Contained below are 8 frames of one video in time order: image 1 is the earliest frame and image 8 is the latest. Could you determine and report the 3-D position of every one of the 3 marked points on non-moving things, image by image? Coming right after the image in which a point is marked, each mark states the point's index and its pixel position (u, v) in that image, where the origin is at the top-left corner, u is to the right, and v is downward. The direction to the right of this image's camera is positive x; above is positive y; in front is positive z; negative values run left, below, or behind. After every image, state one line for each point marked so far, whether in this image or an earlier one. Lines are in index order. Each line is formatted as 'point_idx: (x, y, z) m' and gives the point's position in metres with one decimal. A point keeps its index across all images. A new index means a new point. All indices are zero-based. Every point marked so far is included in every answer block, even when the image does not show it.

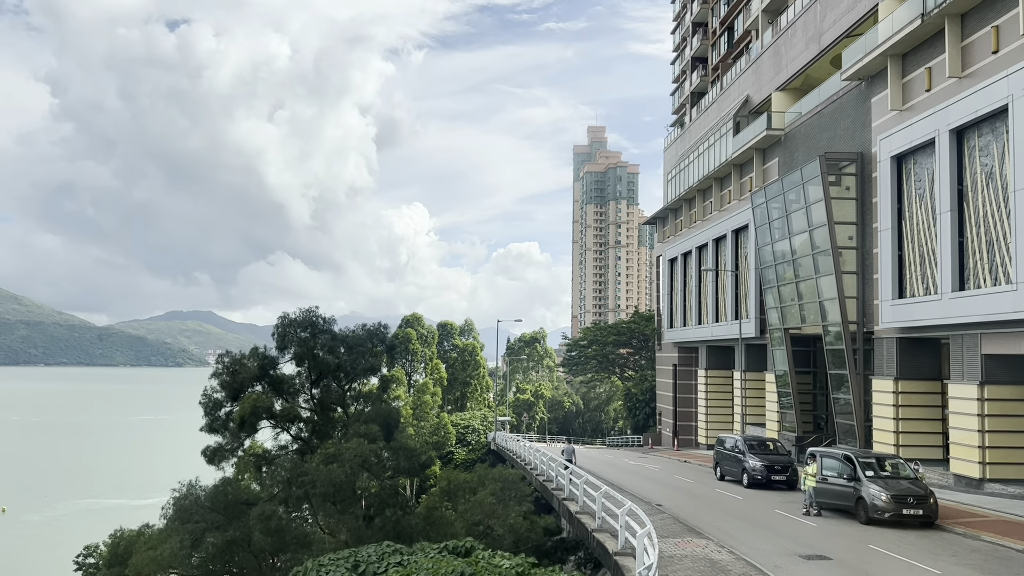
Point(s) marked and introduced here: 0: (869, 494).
0: (+8.4, -4.8, +18.5) m
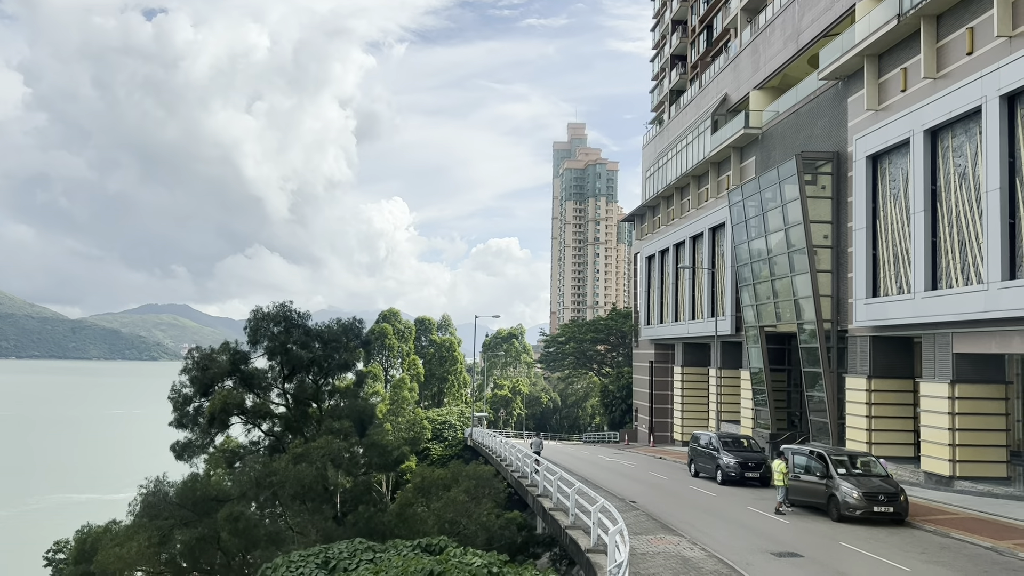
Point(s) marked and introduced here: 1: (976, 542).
0: (+7.8, -4.8, +18.6) m
1: (+9.5, -5.2, +16.1) m
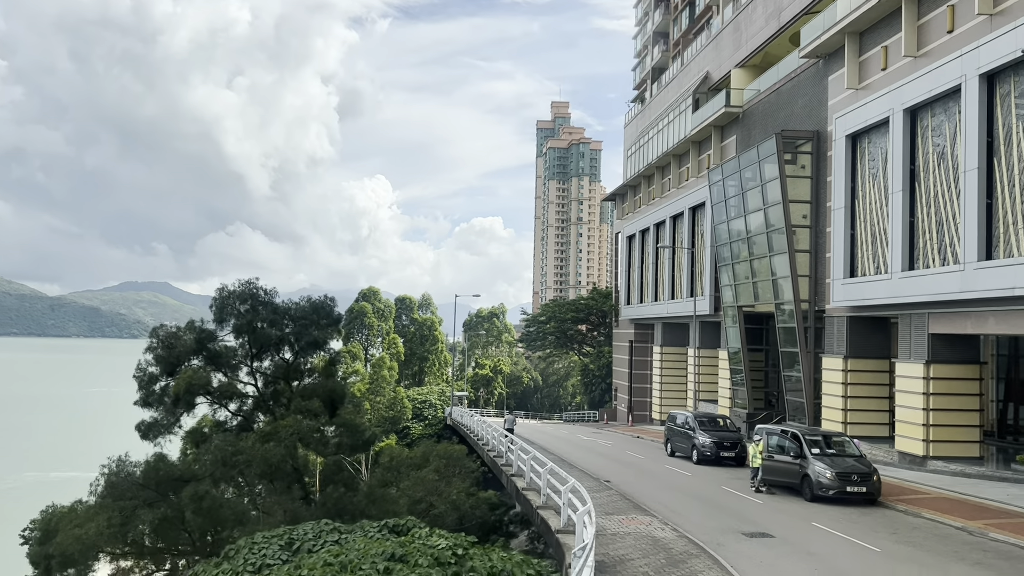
0: (+7.1, -4.3, +18.6) m
1: (+8.9, -4.8, +16.2) m
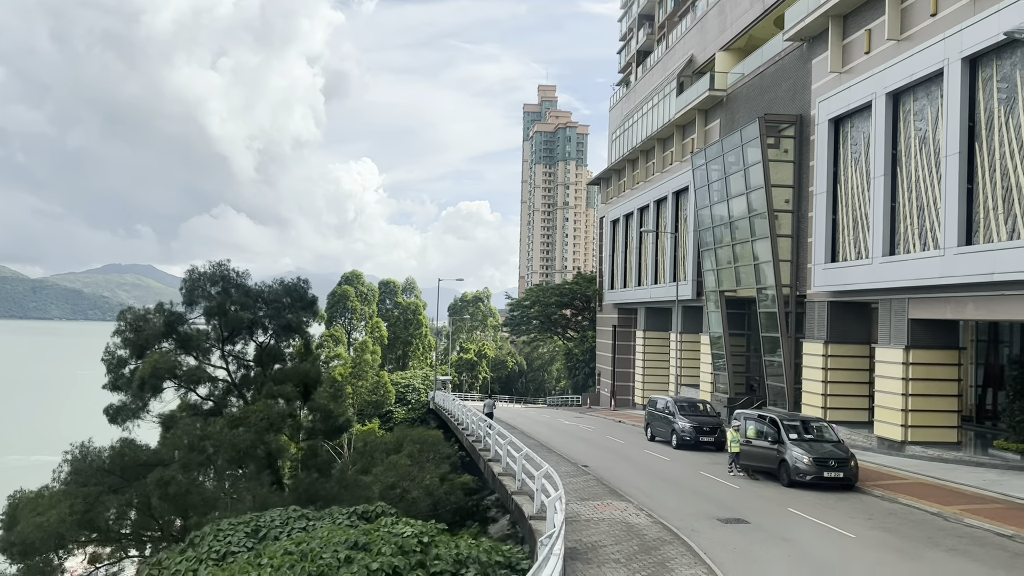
0: (+6.6, -4.0, +18.5) m
1: (+8.4, -4.5, +16.1) m
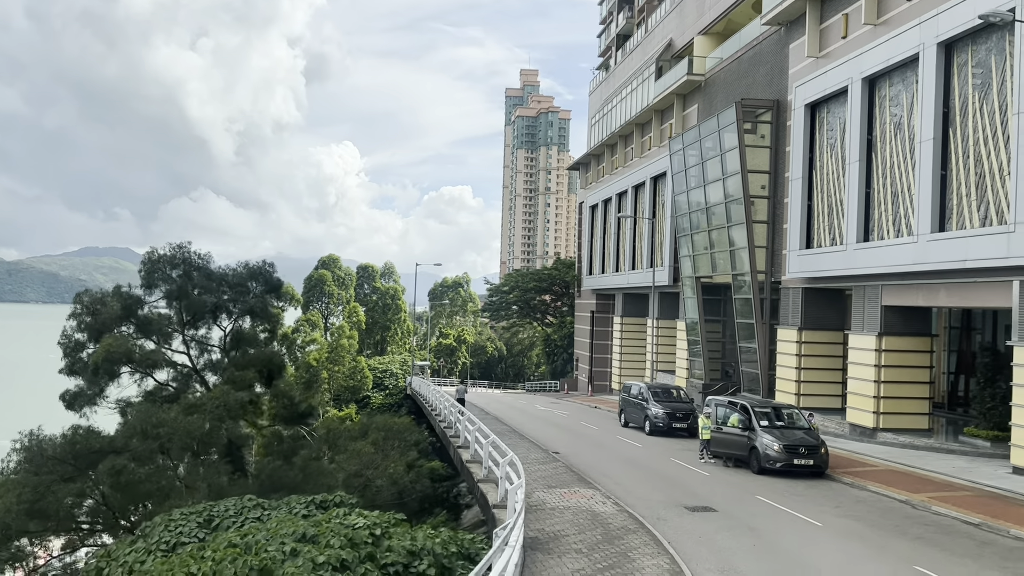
0: (+5.8, -3.6, +18.4) m
1: (+7.7, -4.2, +16.0) m
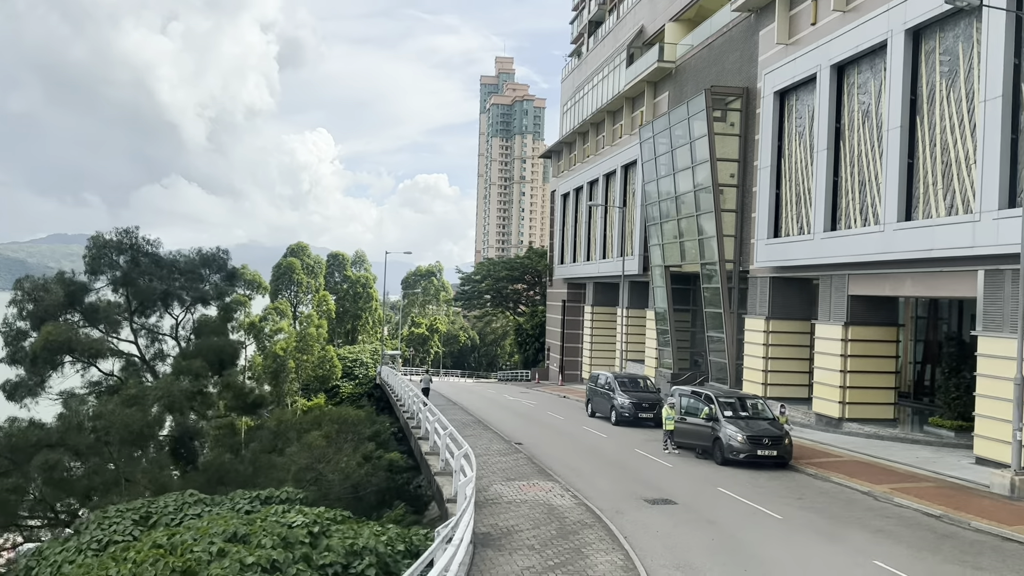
0: (+4.9, -3.4, +18.1) m
1: (+6.9, -4.0, +15.9) m
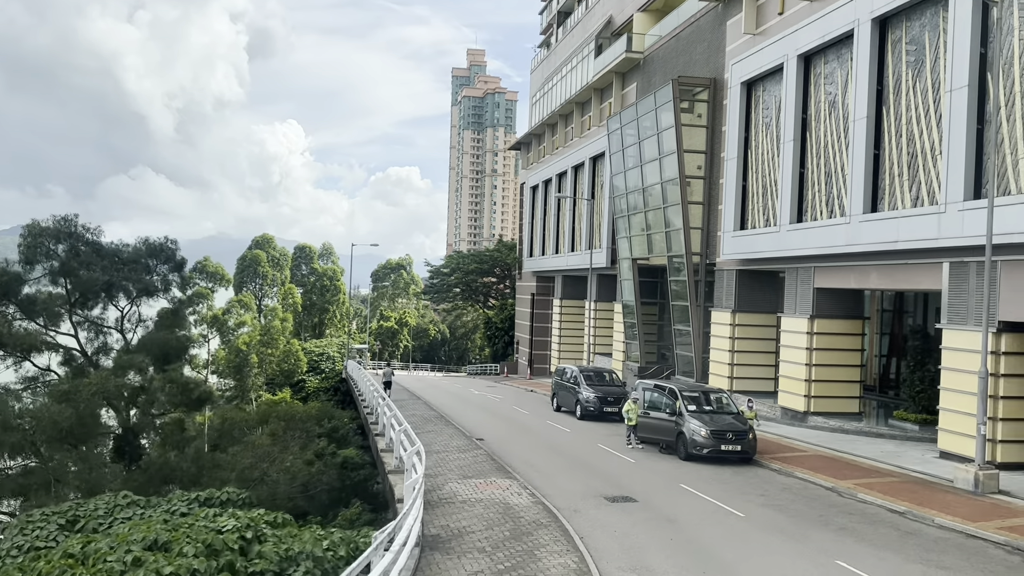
0: (+4.0, -3.2, +17.8) m
1: (+6.1, -3.8, +15.6) m
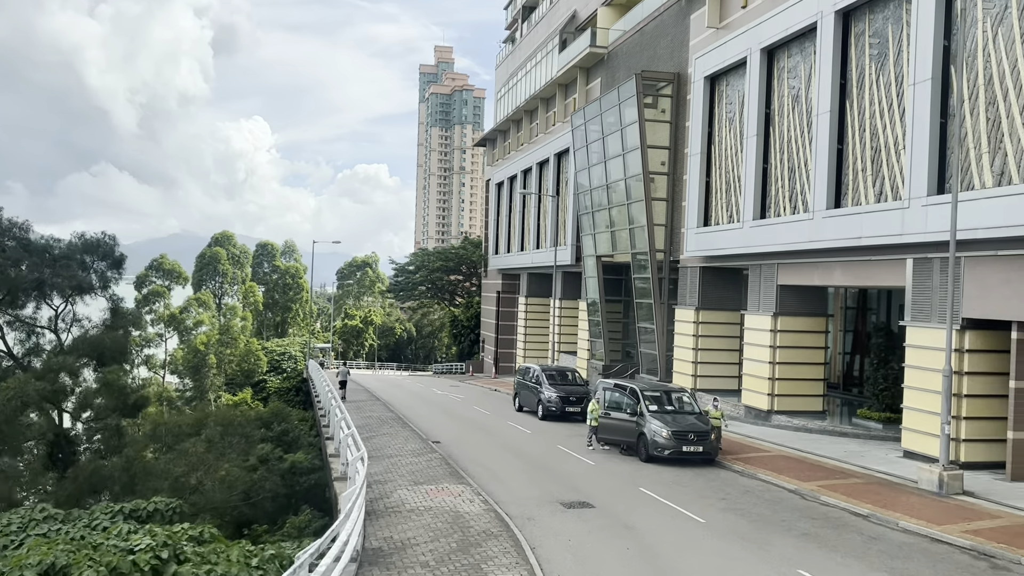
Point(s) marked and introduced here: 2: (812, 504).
0: (+3.0, -3.1, +17.3) m
1: (+5.2, -3.8, +15.2) m
2: (+5.2, -3.7, +13.7) m
